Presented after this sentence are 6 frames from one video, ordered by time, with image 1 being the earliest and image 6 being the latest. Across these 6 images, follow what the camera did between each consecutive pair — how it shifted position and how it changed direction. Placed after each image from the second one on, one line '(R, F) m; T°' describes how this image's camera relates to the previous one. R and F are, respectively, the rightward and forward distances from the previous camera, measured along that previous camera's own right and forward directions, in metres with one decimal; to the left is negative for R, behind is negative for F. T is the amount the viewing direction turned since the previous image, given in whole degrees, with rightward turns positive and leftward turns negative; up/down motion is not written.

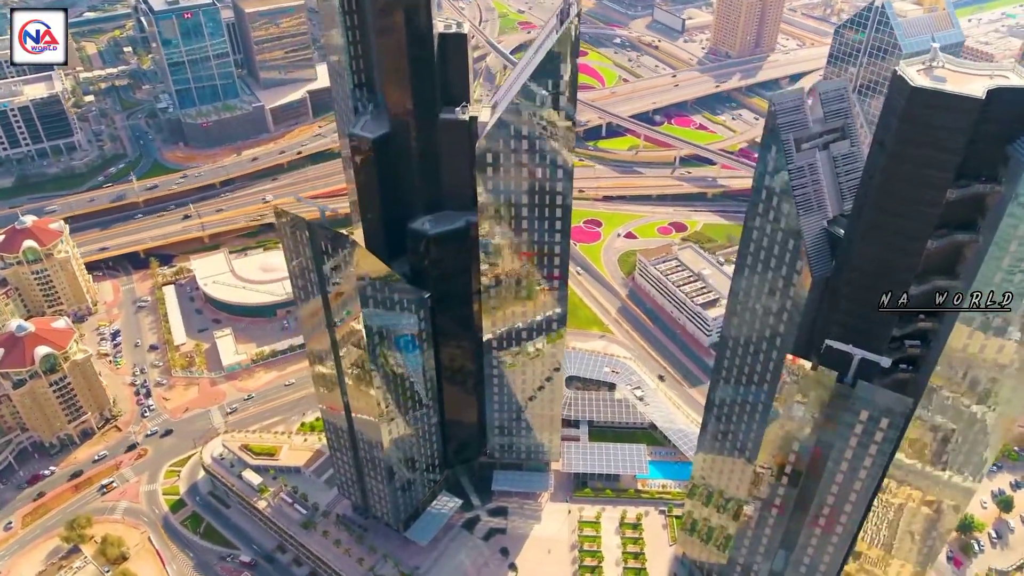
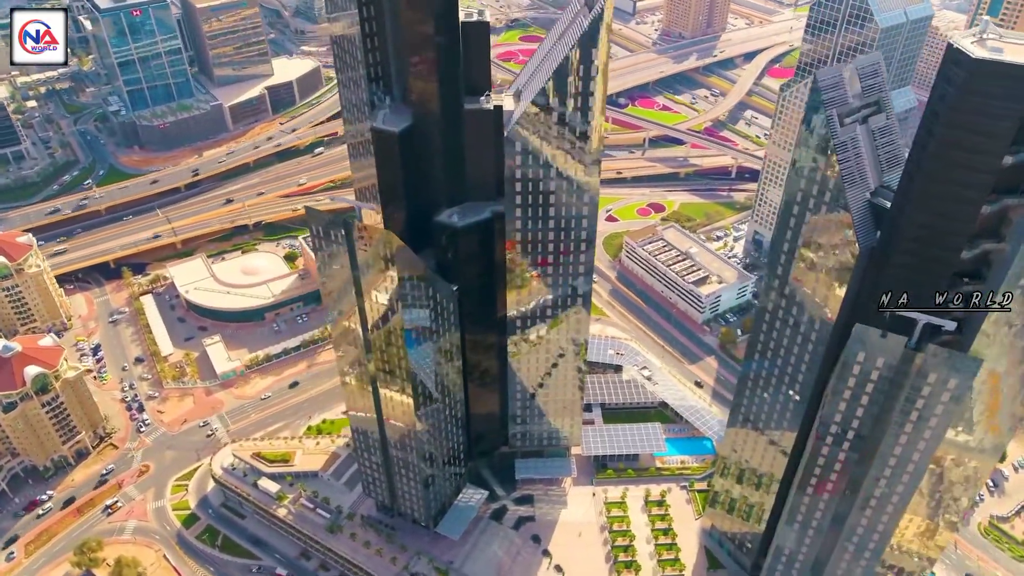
(-19.8, +1.2) m; +4°
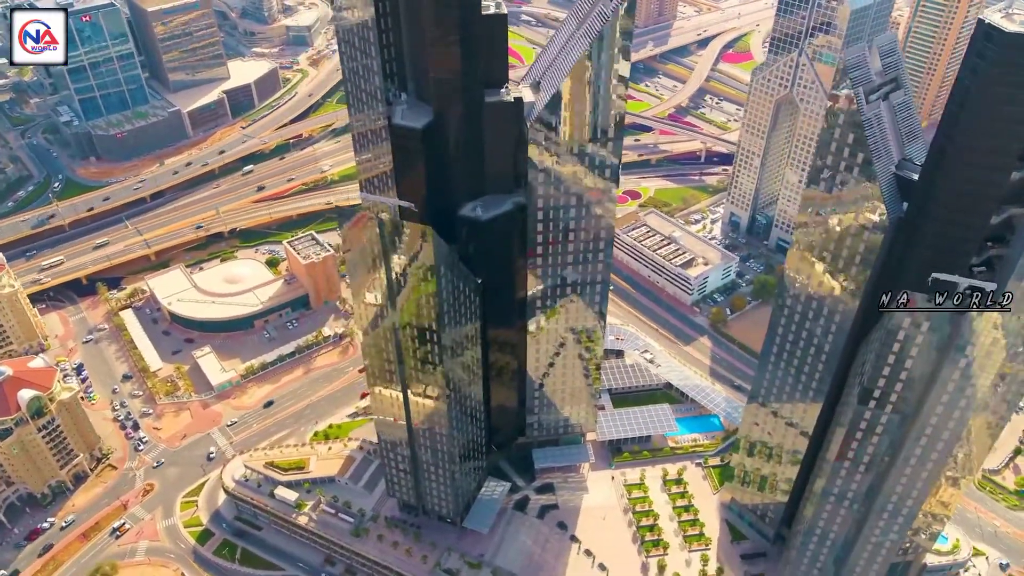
(-18.4, -0.3) m; +4°
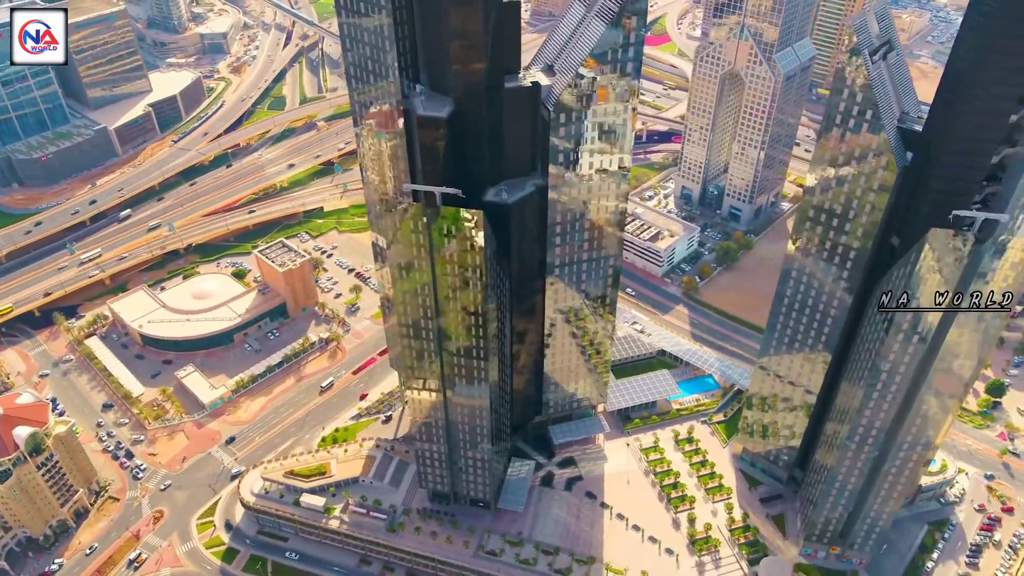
(-28.2, -3.0) m; +7°
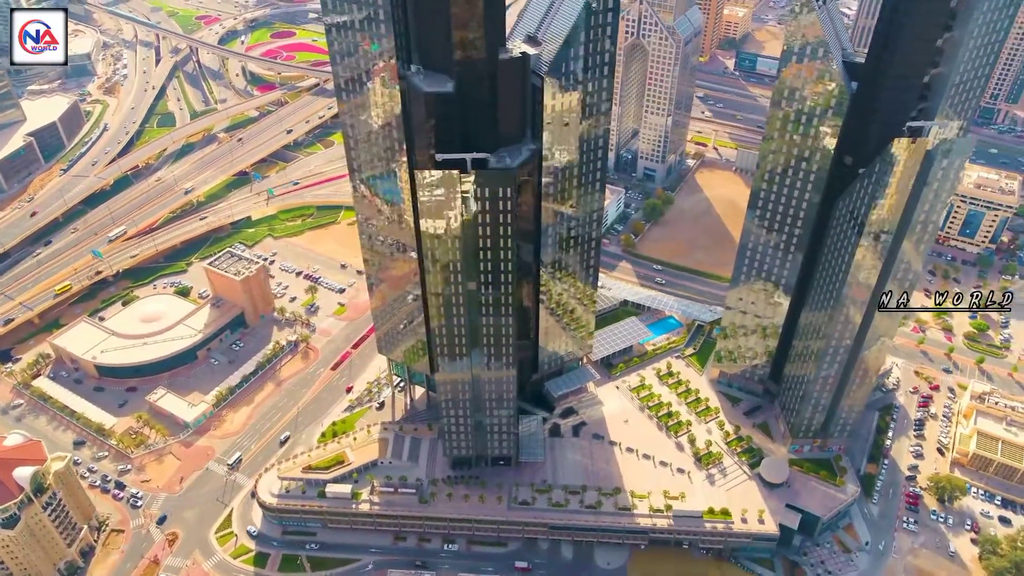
(-36.6, -8.5) m; +10°
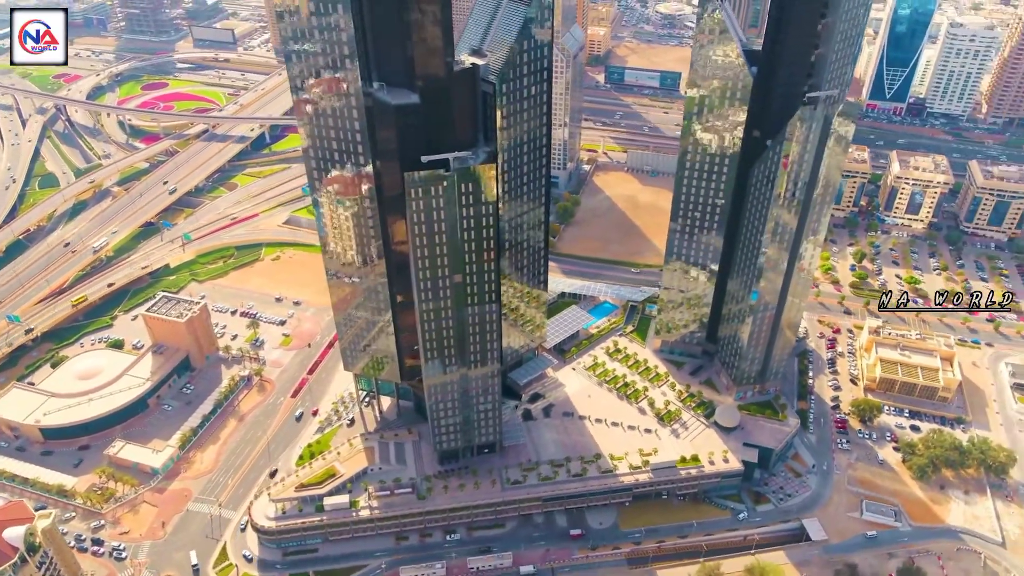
(-28.3, -13.3) m; +10°
